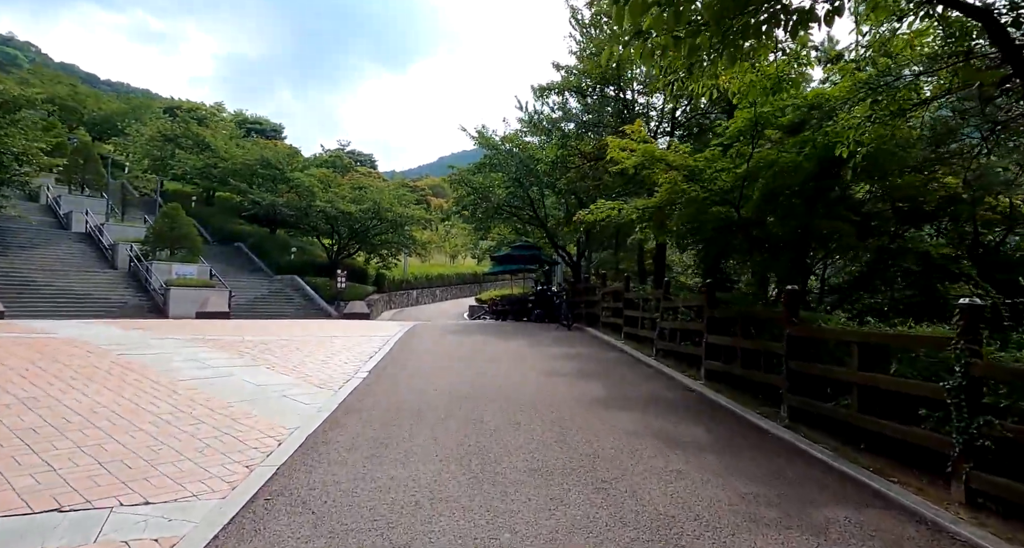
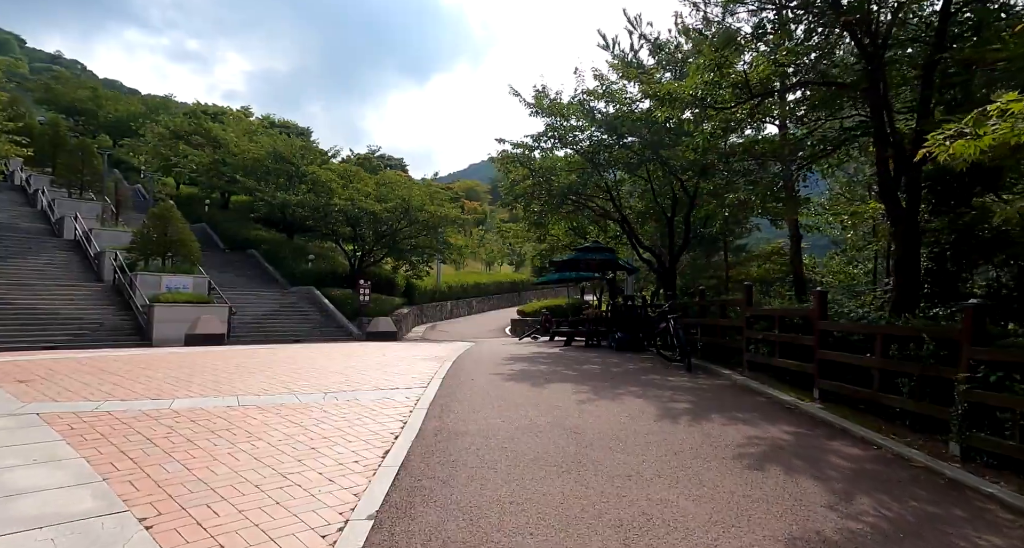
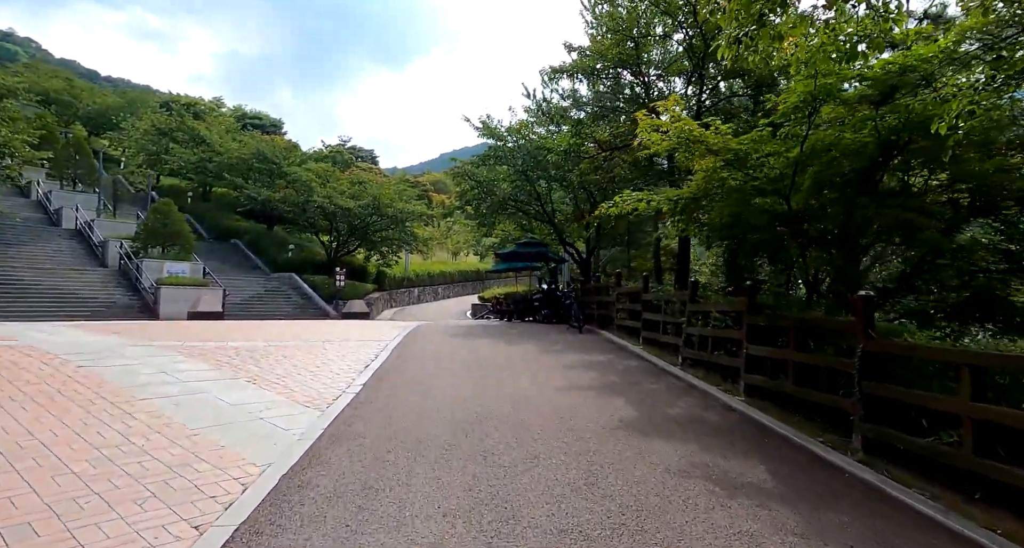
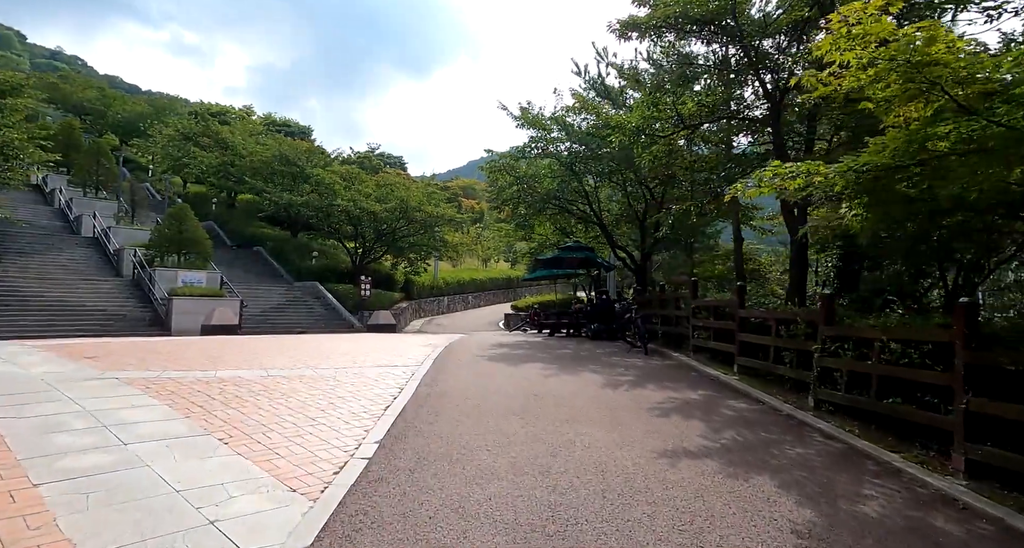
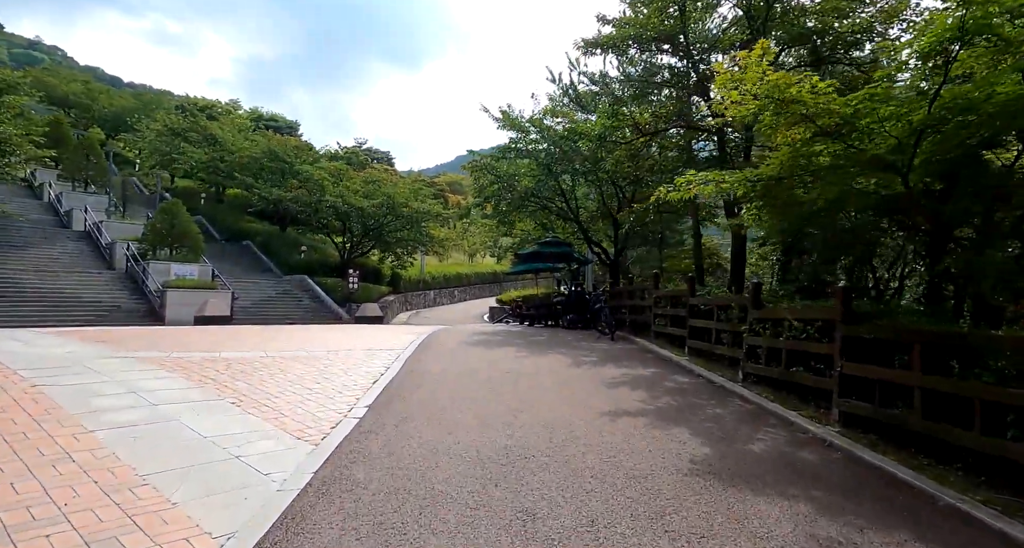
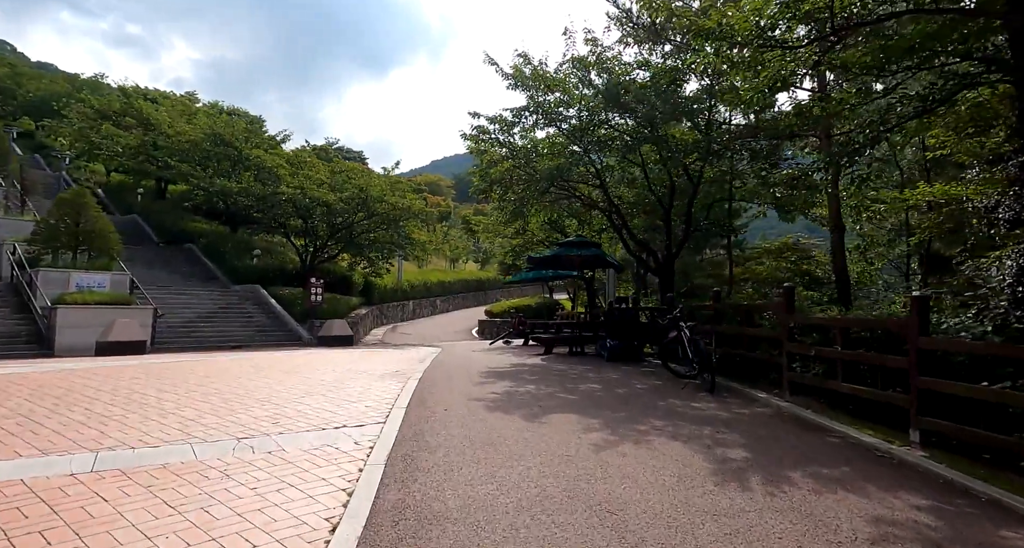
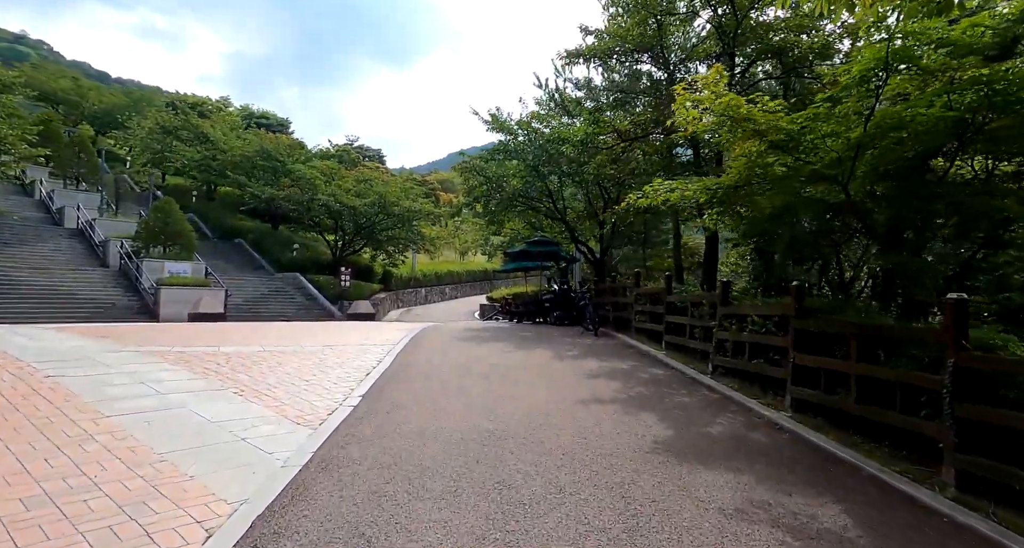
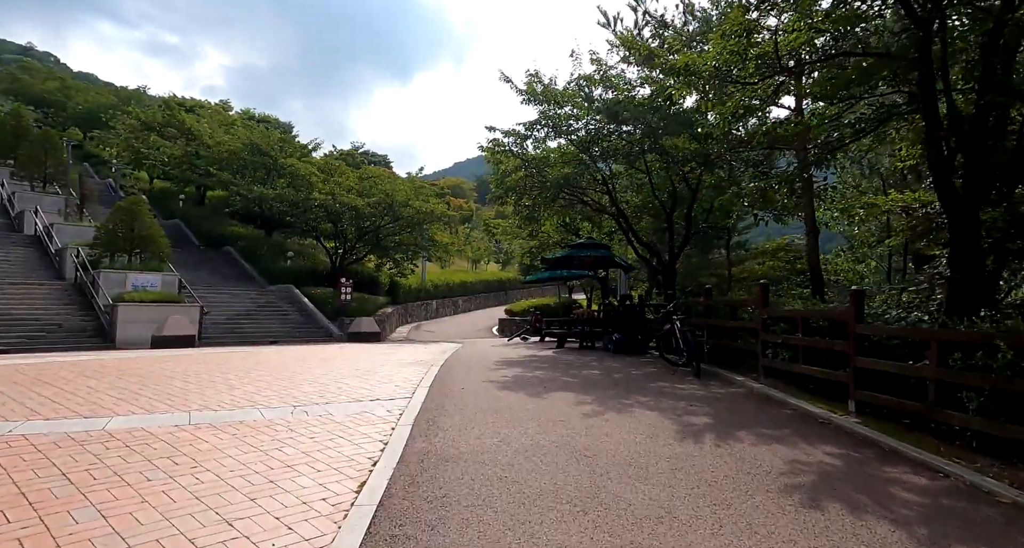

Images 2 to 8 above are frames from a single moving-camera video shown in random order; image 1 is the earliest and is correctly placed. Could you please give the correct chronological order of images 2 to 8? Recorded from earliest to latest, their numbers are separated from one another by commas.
3, 7, 5, 4, 2, 8, 6
